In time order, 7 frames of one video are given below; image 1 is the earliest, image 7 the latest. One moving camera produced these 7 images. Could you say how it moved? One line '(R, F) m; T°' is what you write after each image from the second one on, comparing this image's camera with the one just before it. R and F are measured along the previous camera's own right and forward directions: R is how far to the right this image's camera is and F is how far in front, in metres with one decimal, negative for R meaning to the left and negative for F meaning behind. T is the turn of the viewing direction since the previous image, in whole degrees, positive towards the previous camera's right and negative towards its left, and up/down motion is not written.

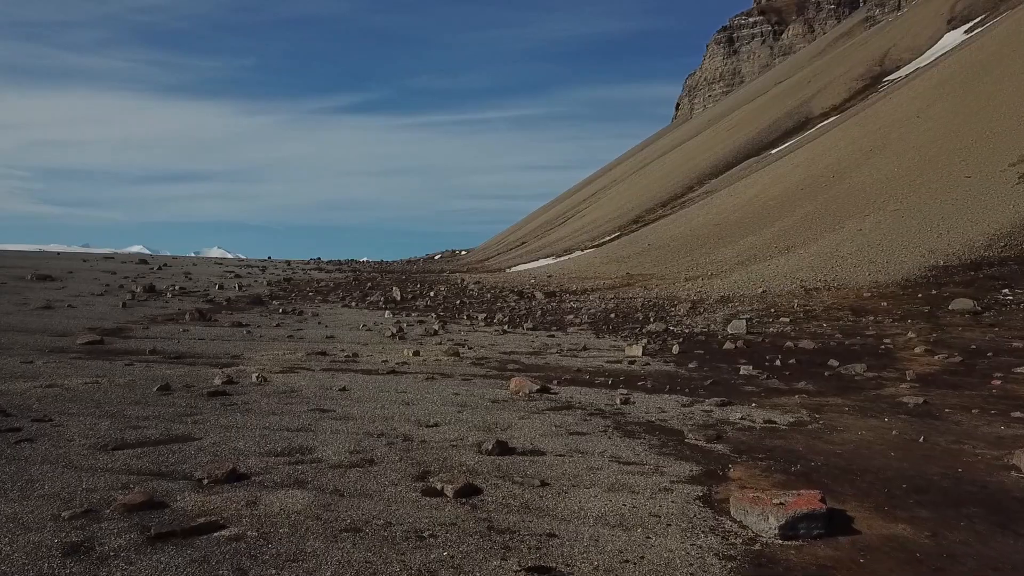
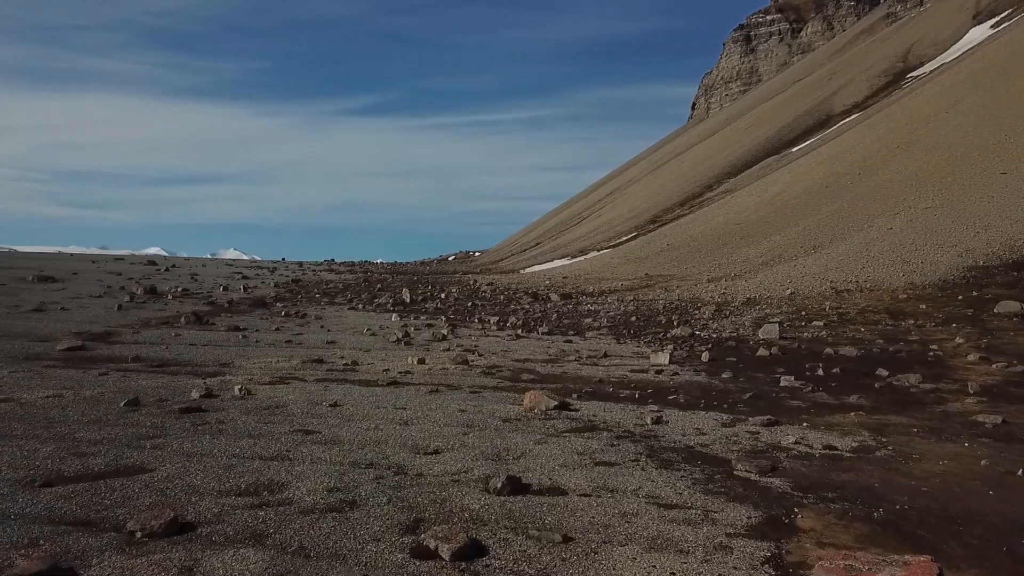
(0.0, +1.8) m; -1°
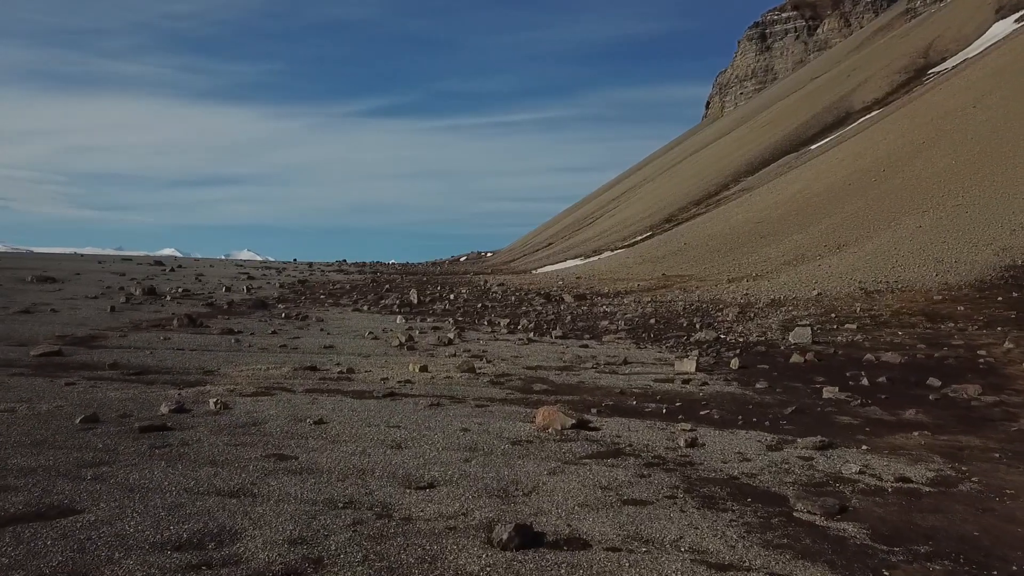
(0.0, +1.7) m; -1°
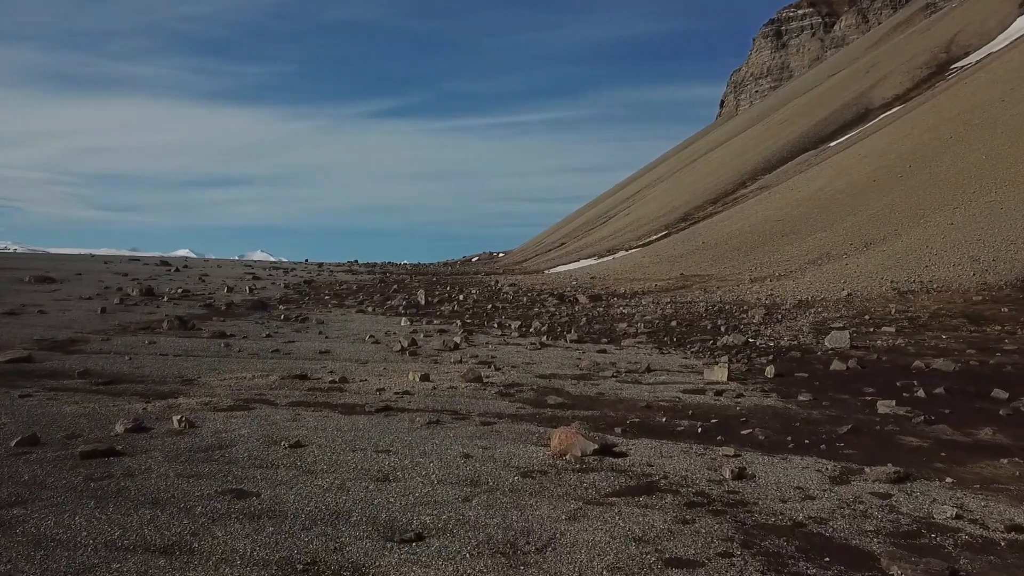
(0.0, +1.7) m; -1°
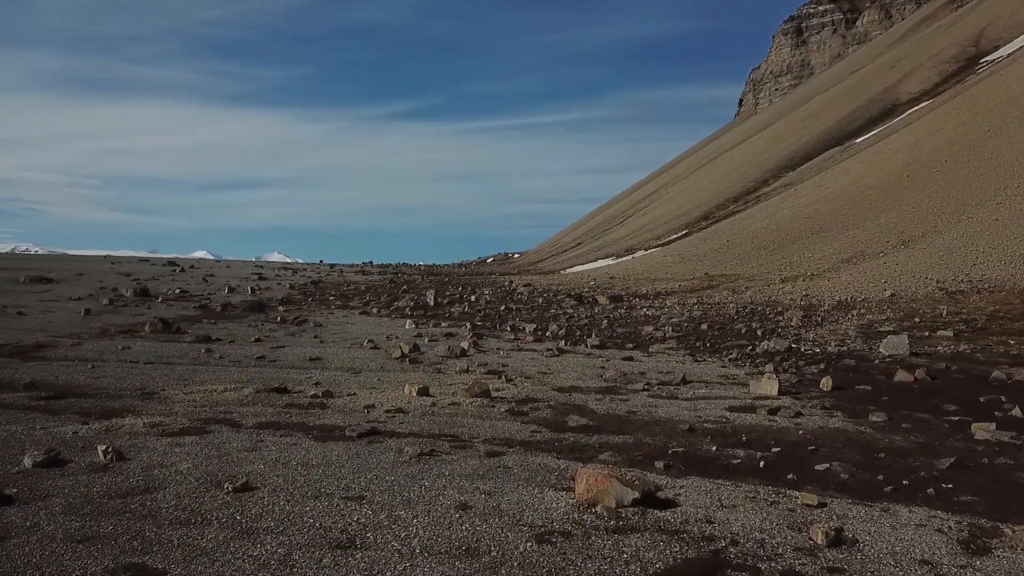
(0.0, +2.3) m; -1°
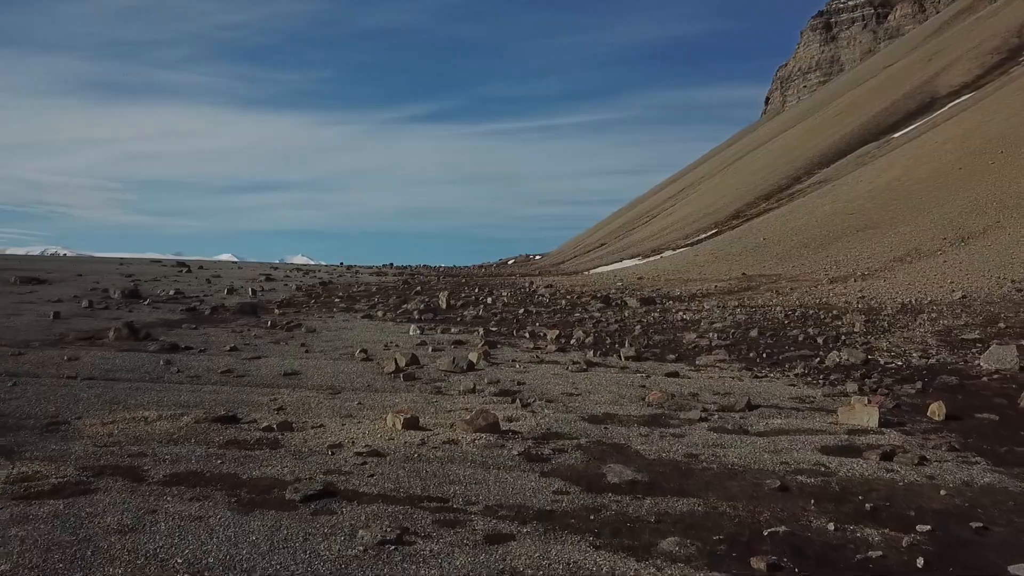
(+0.1, +3.2) m; -1°
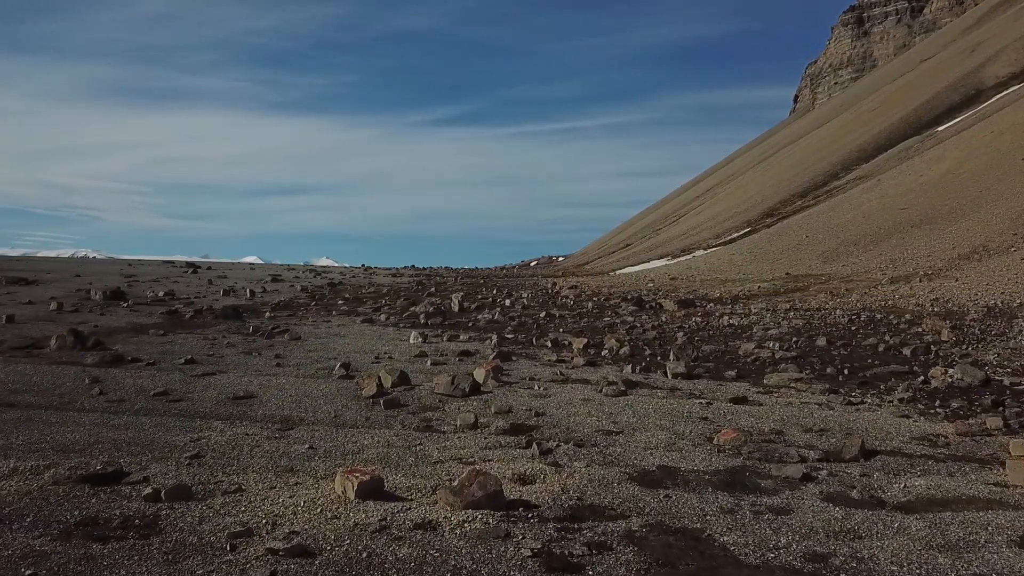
(+0.1, +3.4) m; -1°
